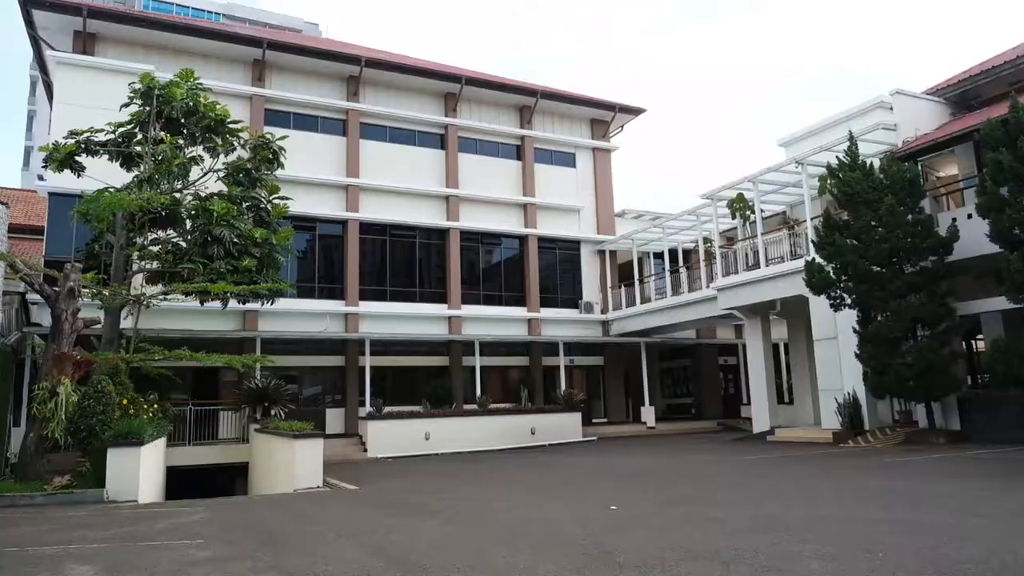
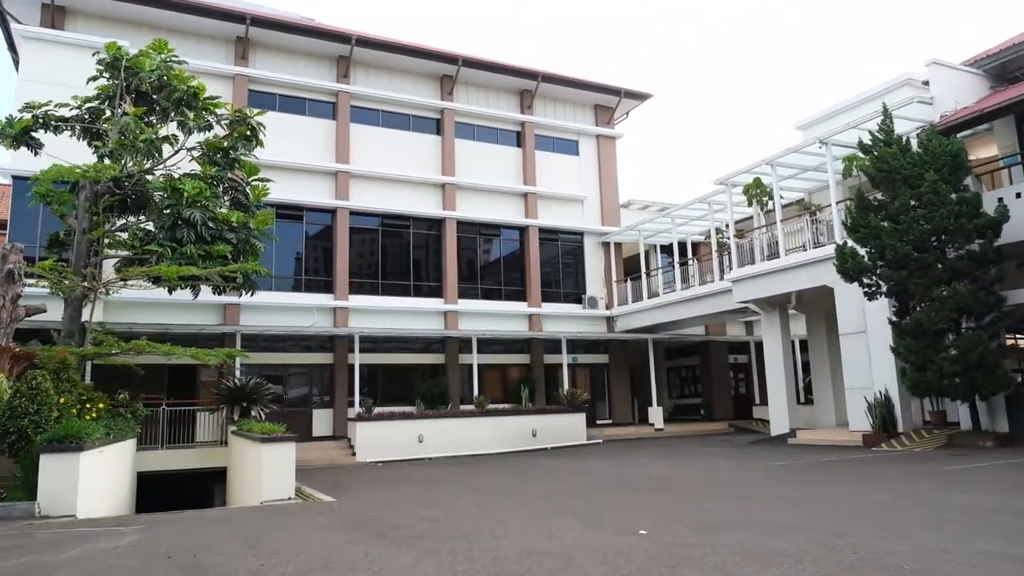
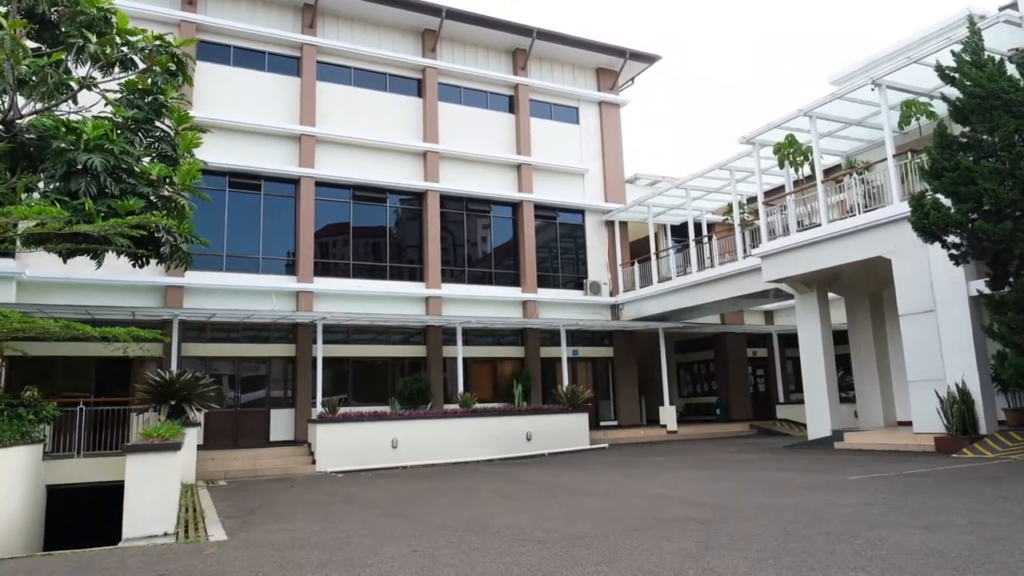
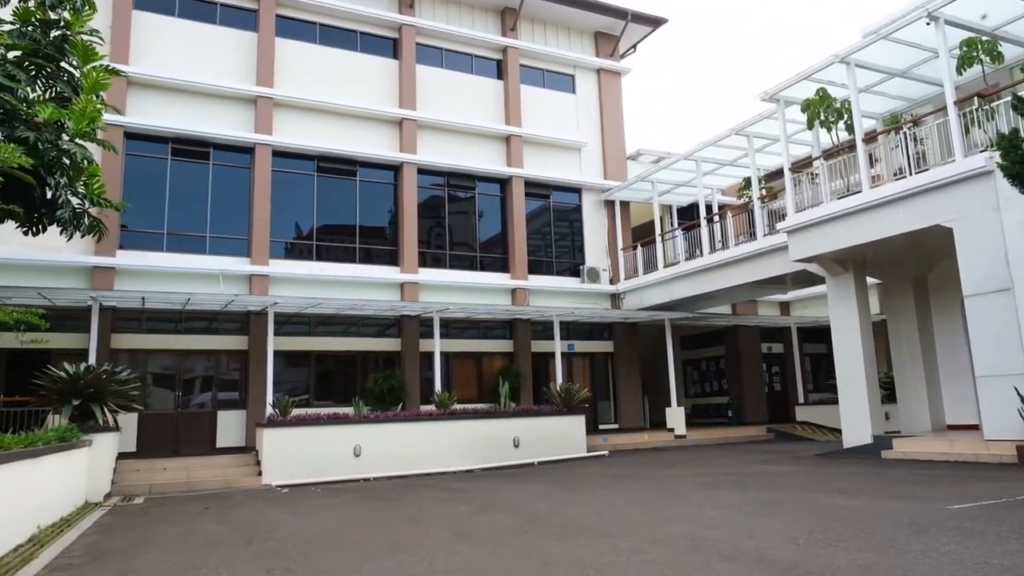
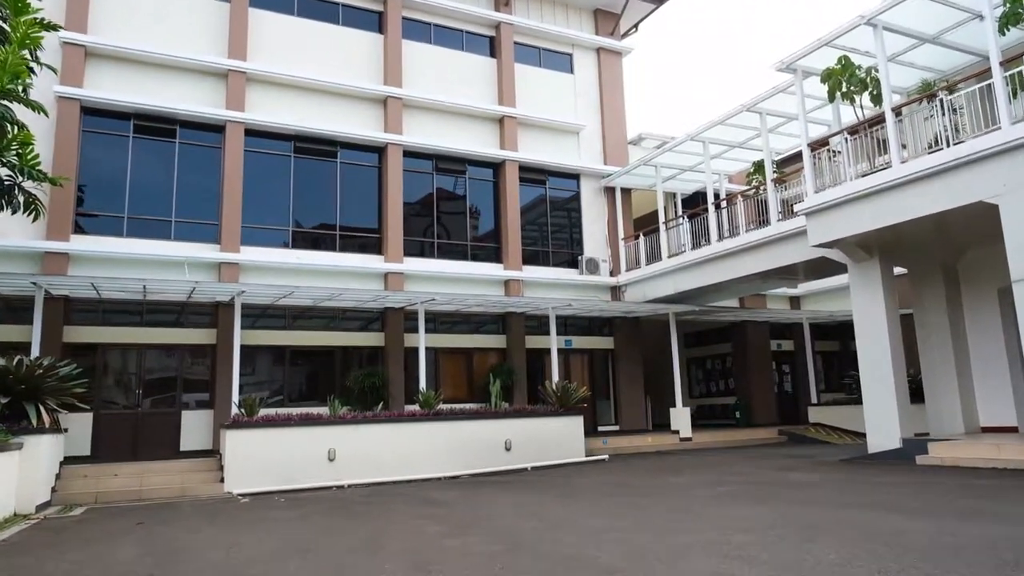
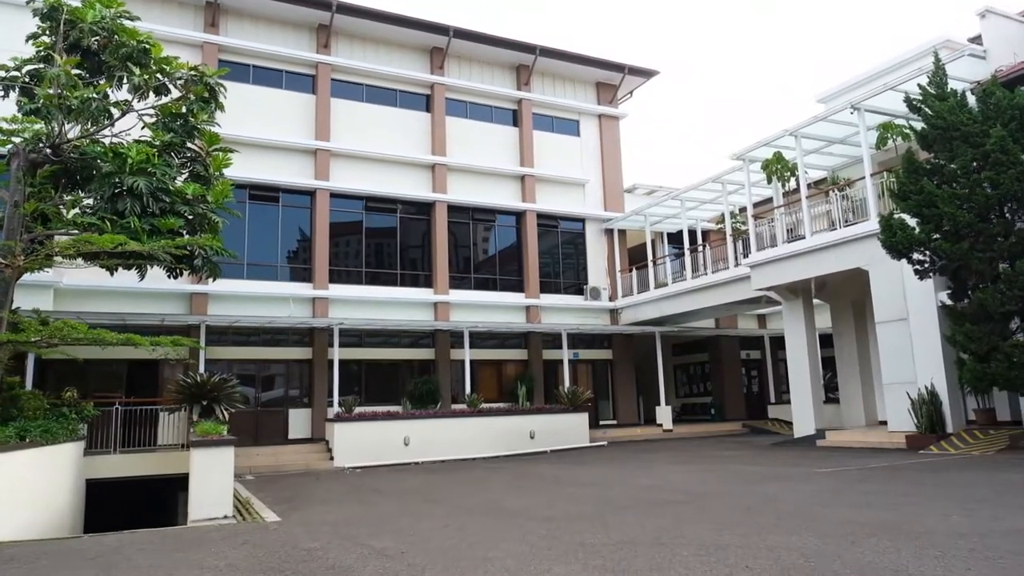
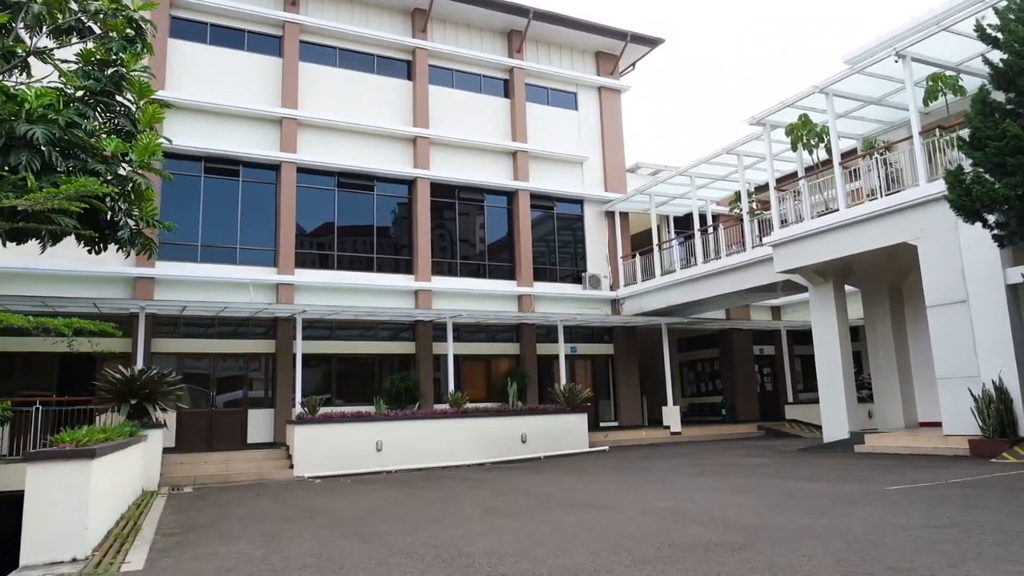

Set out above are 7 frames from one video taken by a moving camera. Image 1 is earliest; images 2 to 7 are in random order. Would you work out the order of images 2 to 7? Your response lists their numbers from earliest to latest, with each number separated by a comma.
2, 6, 3, 7, 4, 5
